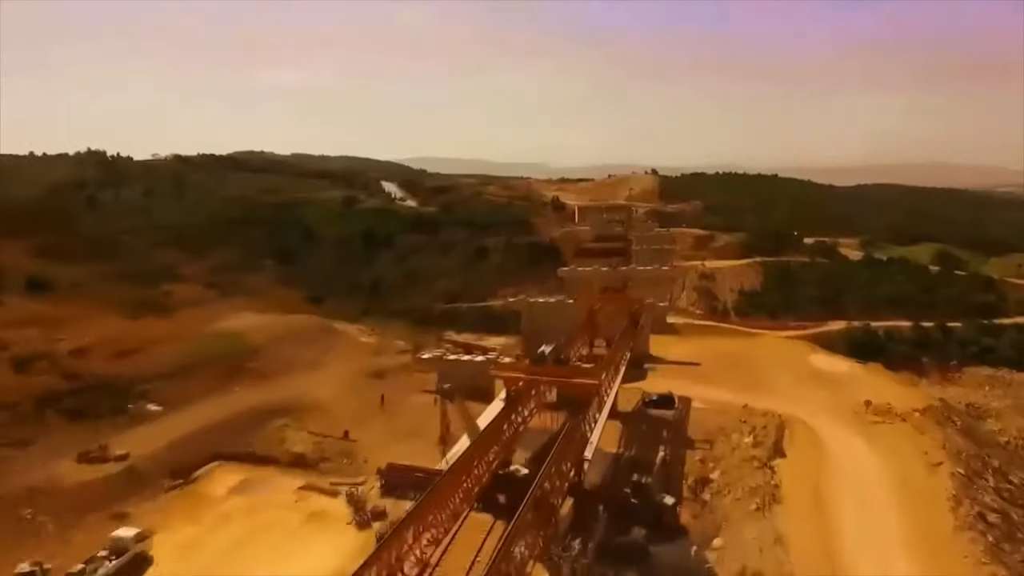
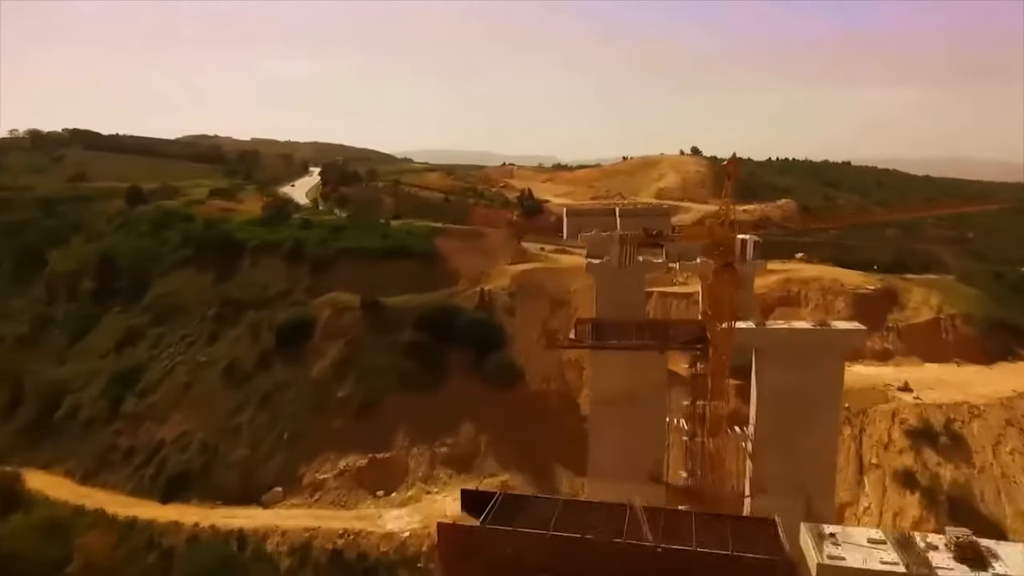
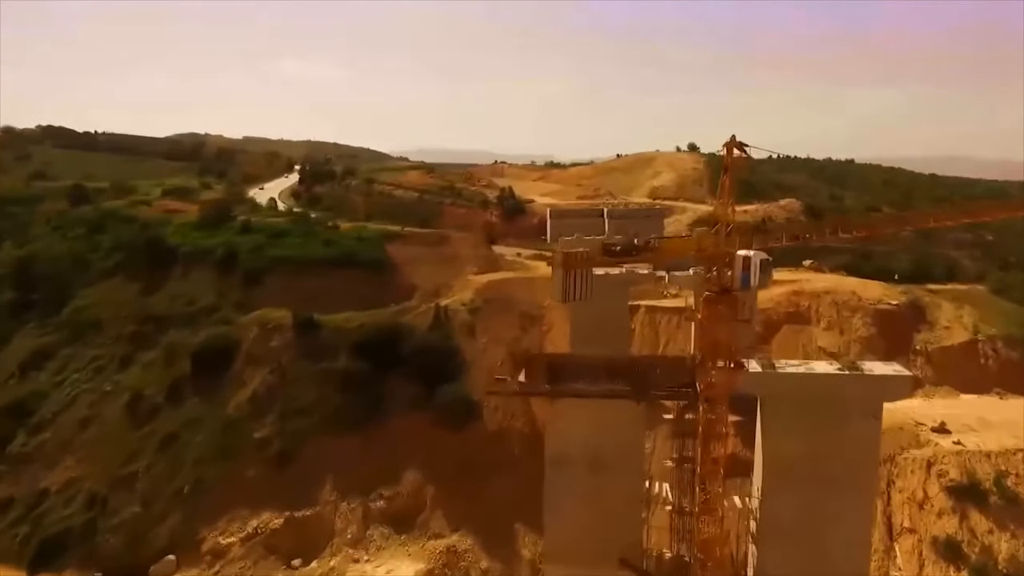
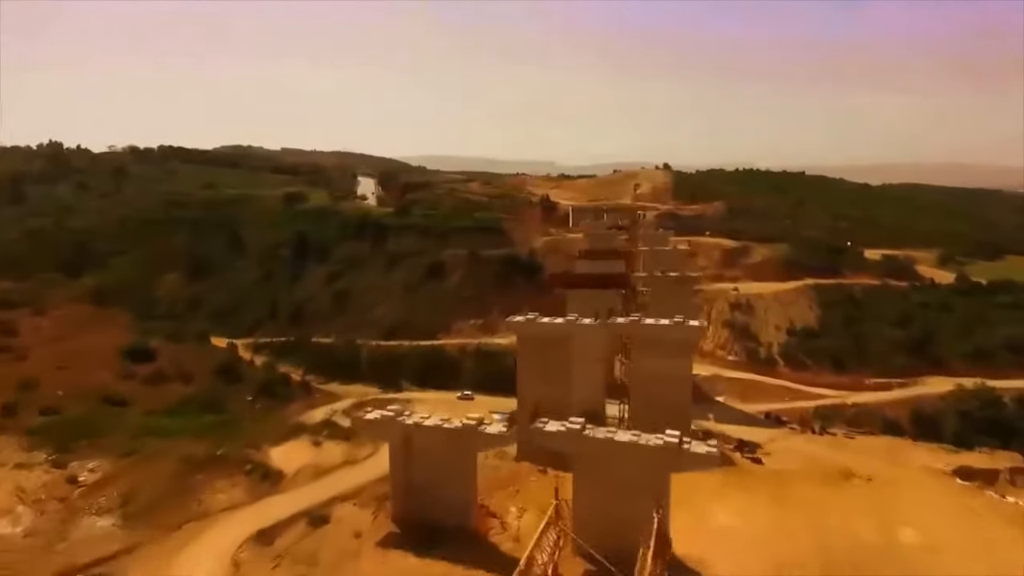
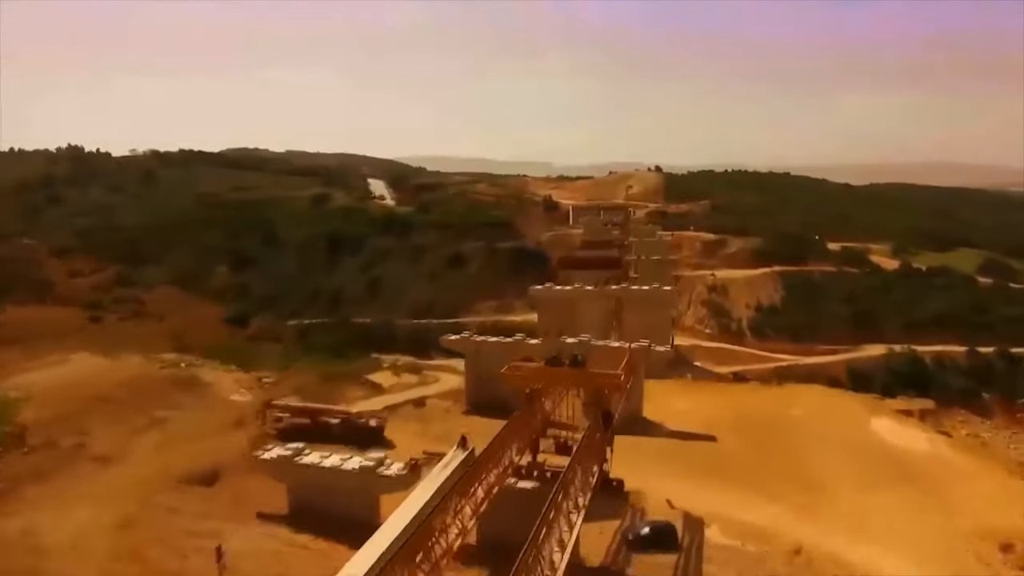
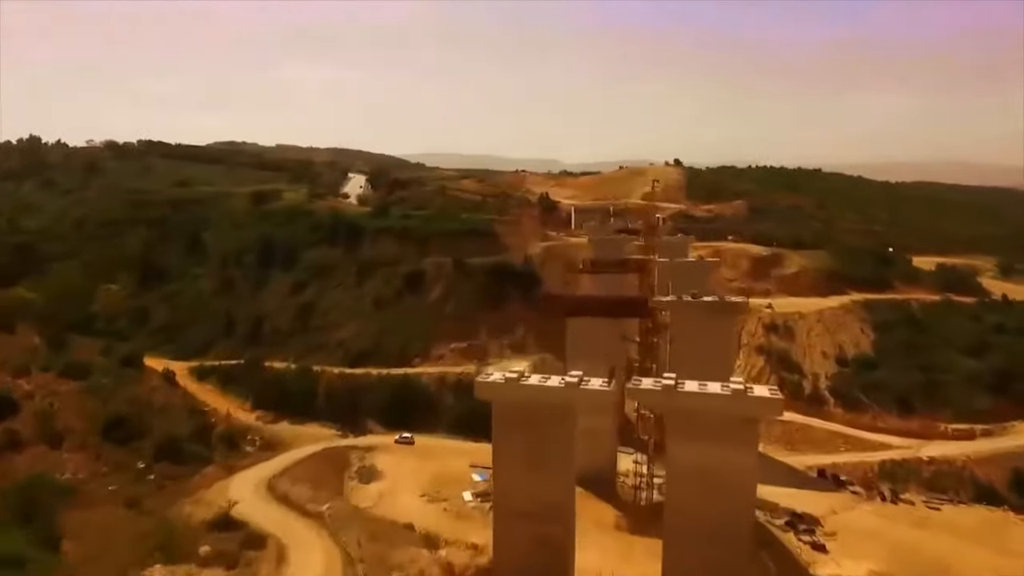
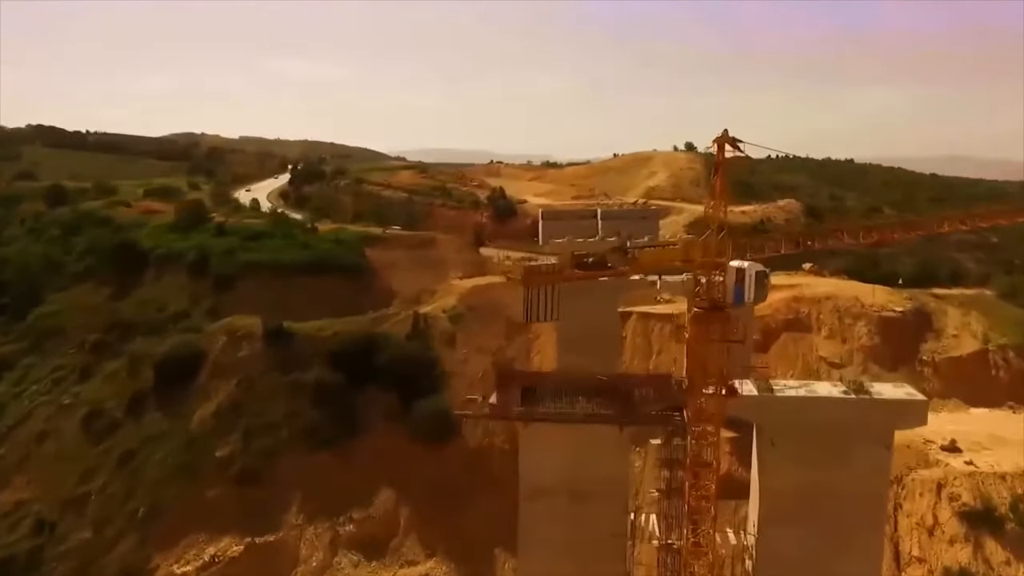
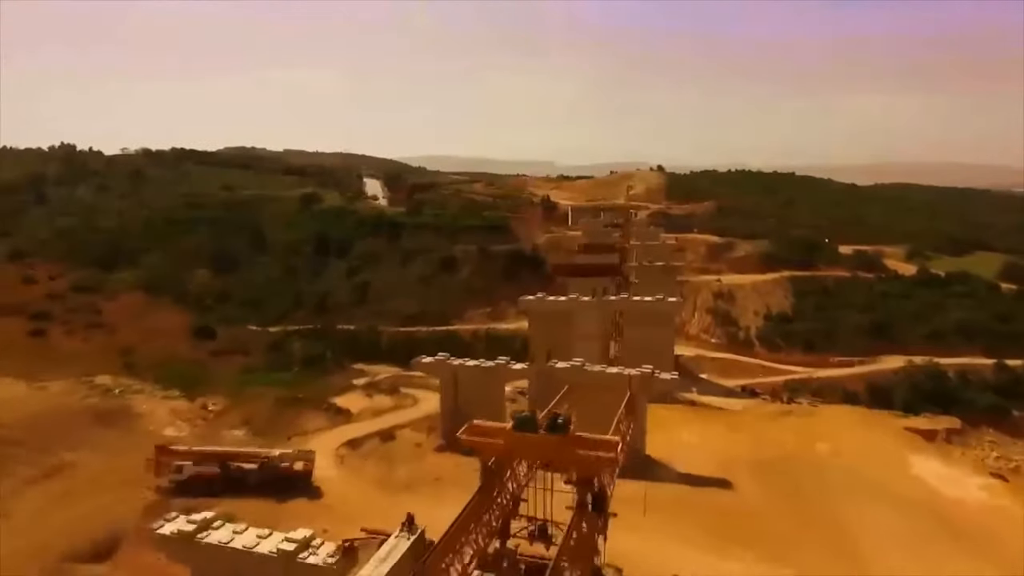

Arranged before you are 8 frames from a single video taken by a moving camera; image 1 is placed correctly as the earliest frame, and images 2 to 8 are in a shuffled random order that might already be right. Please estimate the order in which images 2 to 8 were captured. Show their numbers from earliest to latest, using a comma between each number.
5, 8, 4, 6, 2, 3, 7
